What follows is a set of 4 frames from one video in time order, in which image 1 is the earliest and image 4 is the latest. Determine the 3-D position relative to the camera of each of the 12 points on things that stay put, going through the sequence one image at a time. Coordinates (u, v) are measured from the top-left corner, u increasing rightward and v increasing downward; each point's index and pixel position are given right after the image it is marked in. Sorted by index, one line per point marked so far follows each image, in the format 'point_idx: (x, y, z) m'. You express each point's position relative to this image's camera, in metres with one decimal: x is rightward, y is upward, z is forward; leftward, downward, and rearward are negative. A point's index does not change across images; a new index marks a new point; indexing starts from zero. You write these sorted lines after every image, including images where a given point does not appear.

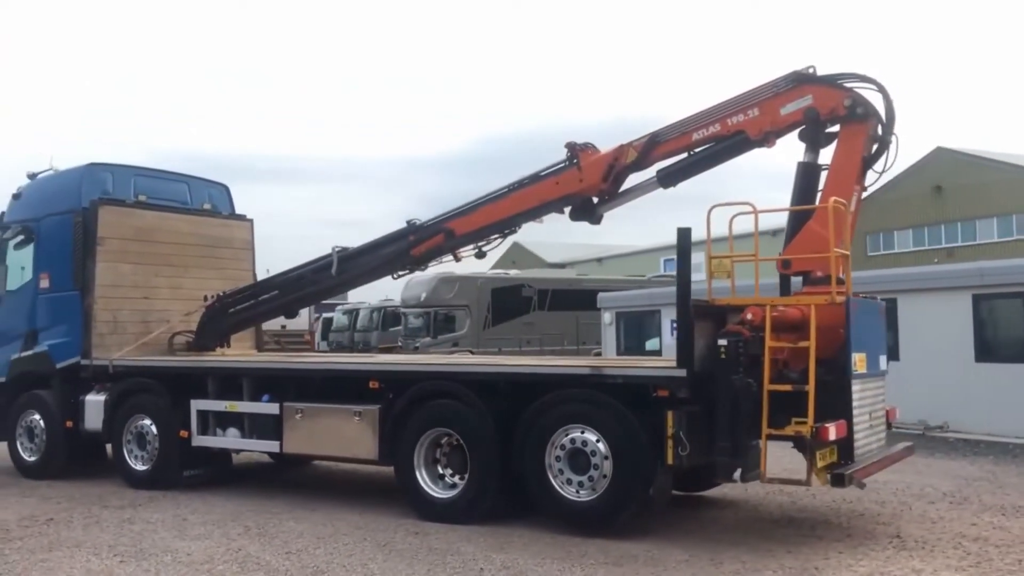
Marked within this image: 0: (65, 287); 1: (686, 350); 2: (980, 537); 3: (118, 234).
0: (-5.4, 0.0, +11.8) m
1: (+1.3, -0.5, +7.5) m
2: (+3.8, -2.0, +7.9) m
3: (-4.8, +0.7, +11.9) m
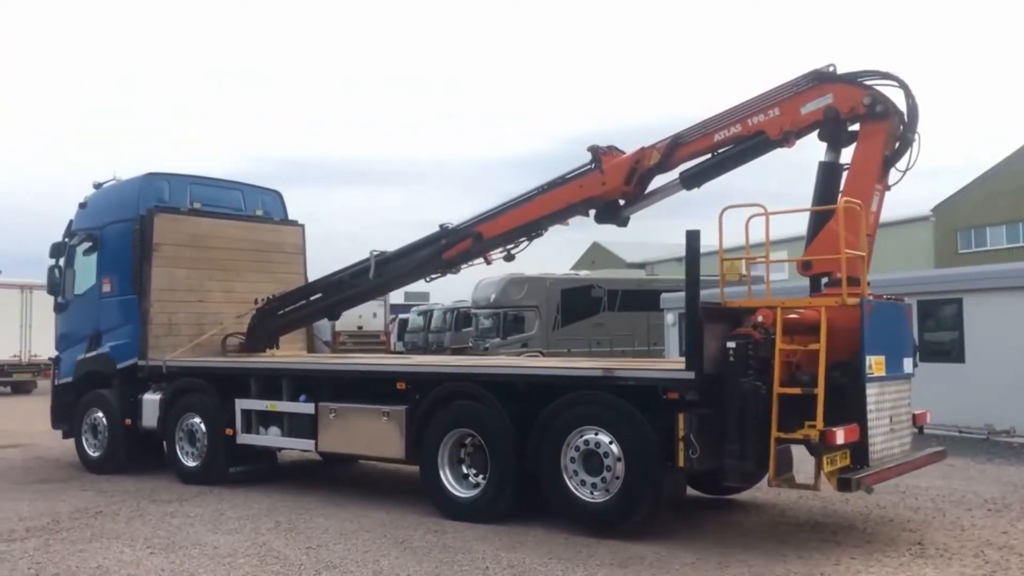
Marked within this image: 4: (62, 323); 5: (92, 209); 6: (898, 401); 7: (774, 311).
0: (-4.9, 0.0, +12.4) m
1: (+1.4, -0.5, +7.5) m
2: (+3.9, -2.0, +7.7) m
3: (-4.3, +0.6, +12.4) m
4: (-6.2, -0.5, +13.5) m
5: (-5.7, +1.1, +13.3) m
6: (+3.1, -0.9, +8.0) m
7: (+2.0, -0.2, +7.6) m
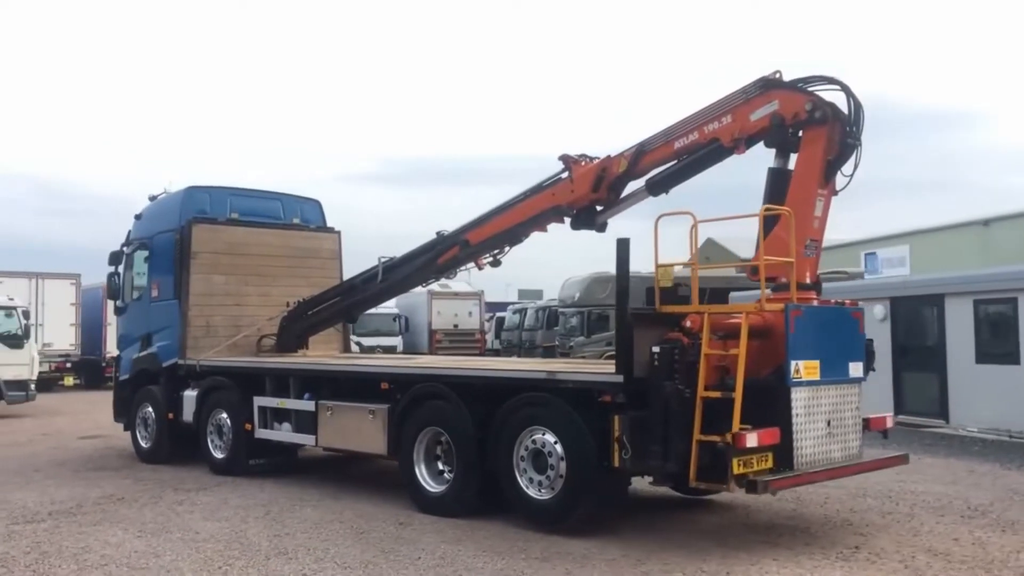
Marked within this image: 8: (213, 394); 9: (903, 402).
0: (-4.7, -0.1, +13.5) m
1: (+0.9, -0.5, +7.8) m
2: (+3.4, -2.1, +7.6) m
3: (-4.1, +0.5, +13.4) m
4: (-5.8, -0.5, +14.7) m
5: (-5.4, +1.0, +14.5) m
6: (+2.7, -1.0, +8.1) m
7: (+1.5, -0.2, +7.8) m
8: (-3.8, -1.3, +12.5) m
9: (+7.3, -2.1, +18.3) m
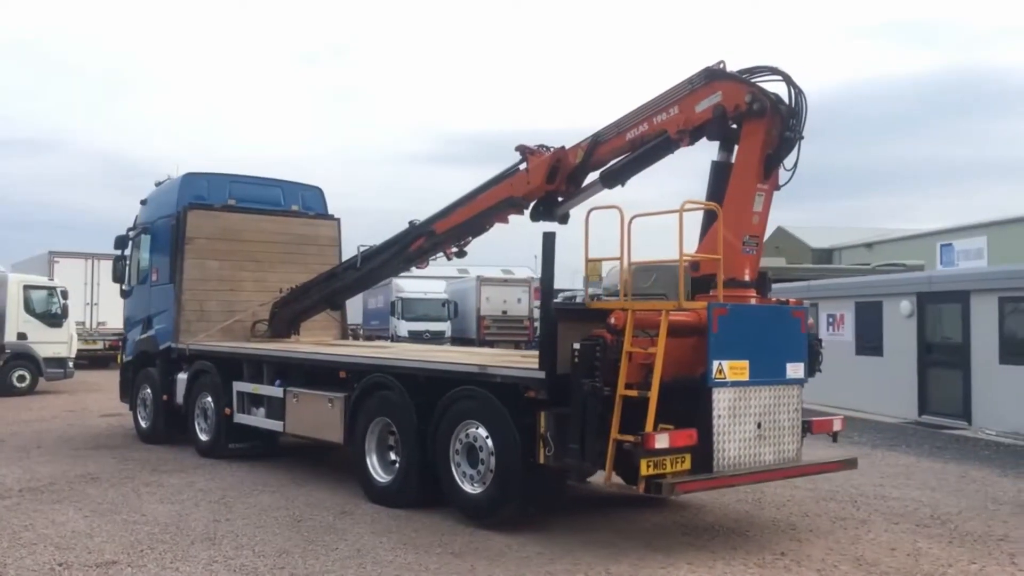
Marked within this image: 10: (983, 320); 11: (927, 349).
0: (-4.8, +0.1, +13.8) m
1: (+0.3, -0.5, +7.7) m
2: (+2.7, -2.1, +7.3) m
3: (-4.2, +0.8, +13.6) m
4: (-5.9, -0.3, +15.1) m
5: (-5.4, +1.3, +14.8) m
6: (+2.1, -0.9, +7.8) m
7: (+0.9, -0.2, +7.6) m
8: (-4.1, -1.2, +12.8) m
9: (+7.5, -2.1, +17.7) m
10: (+7.8, -0.5, +16.2) m
11: (+7.5, -1.1, +17.7) m
